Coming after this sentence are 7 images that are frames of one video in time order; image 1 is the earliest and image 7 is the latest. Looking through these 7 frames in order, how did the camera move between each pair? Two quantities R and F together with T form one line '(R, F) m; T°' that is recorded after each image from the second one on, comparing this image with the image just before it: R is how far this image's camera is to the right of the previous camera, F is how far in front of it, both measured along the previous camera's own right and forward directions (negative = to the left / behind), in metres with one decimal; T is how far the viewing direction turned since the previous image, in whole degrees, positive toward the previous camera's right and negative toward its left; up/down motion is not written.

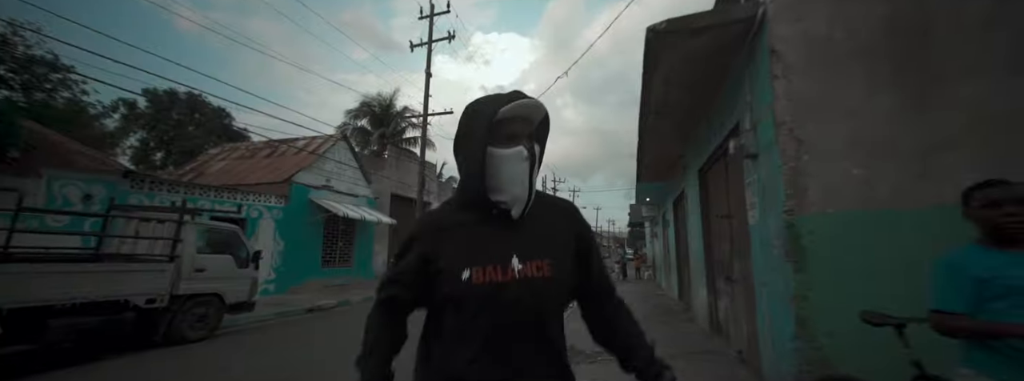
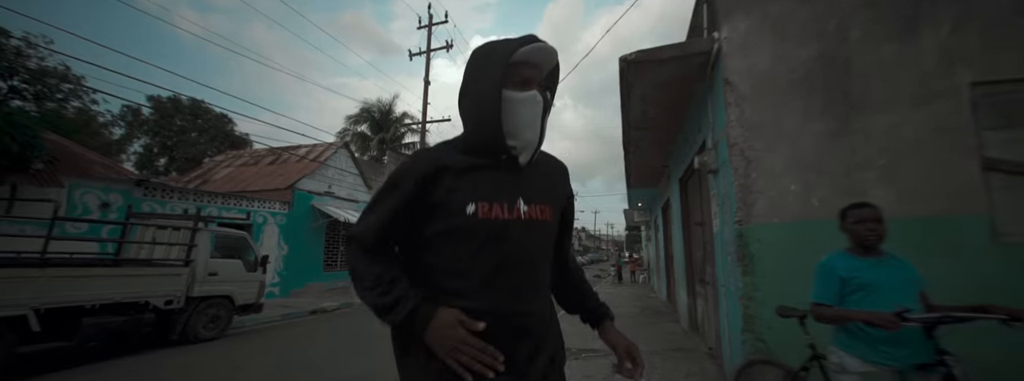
(+0.1, -0.5) m; 0°
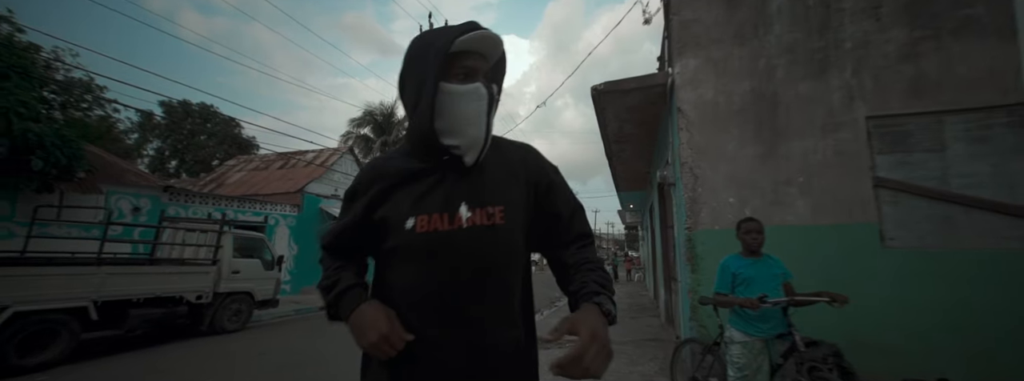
(+0.2, -0.8) m; 0°
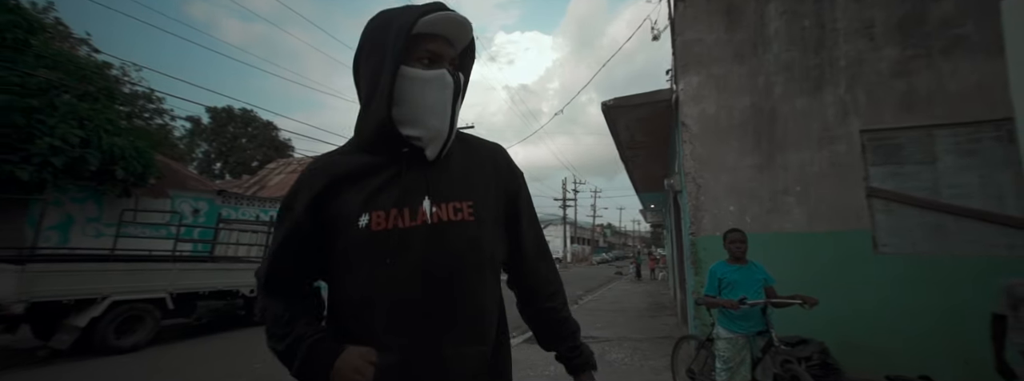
(+0.1, -0.5) m; -4°
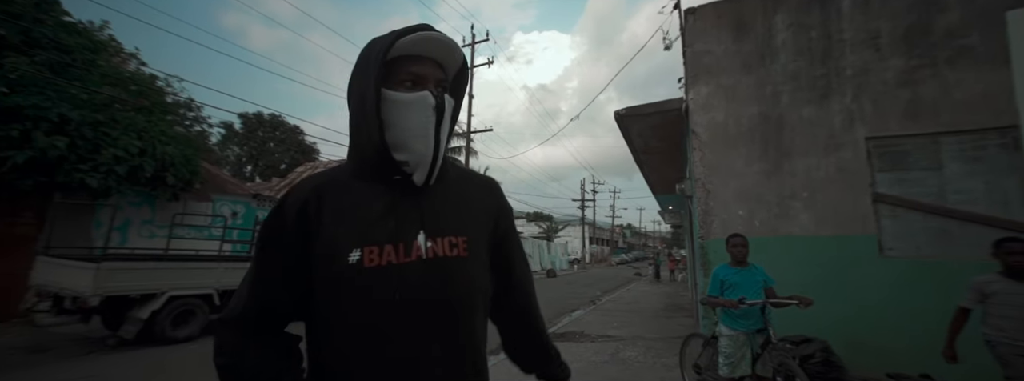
(0.0, -0.4) m; -3°
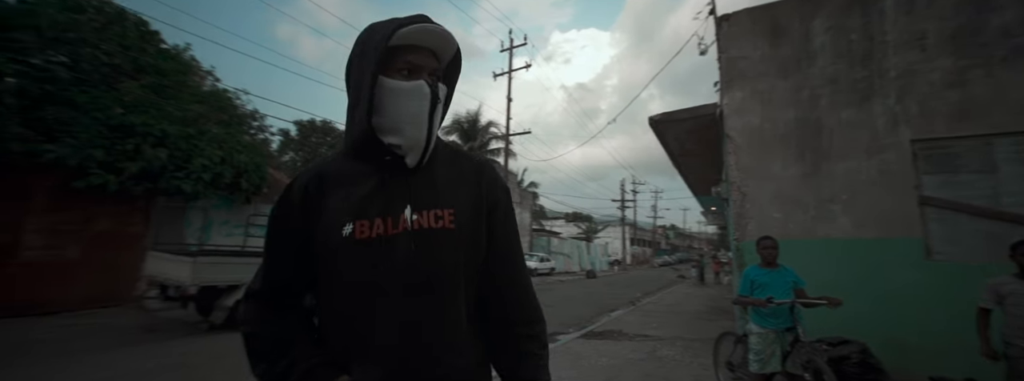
(0.0, -0.4) m; -6°
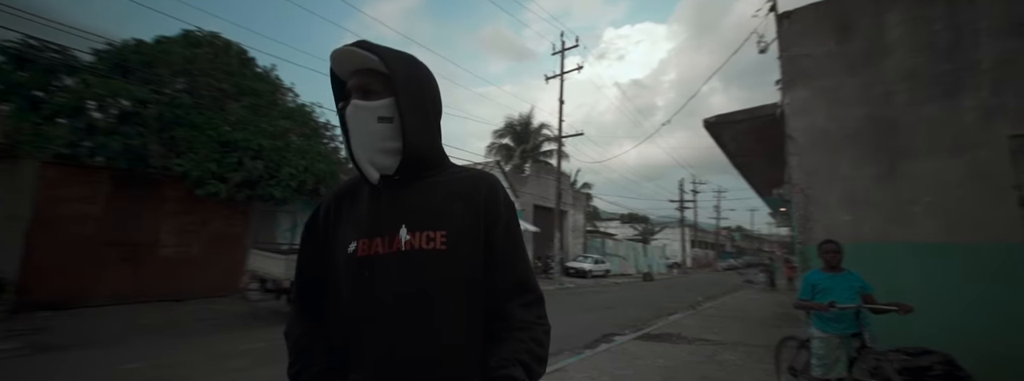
(0.0, -0.3) m; -8°
